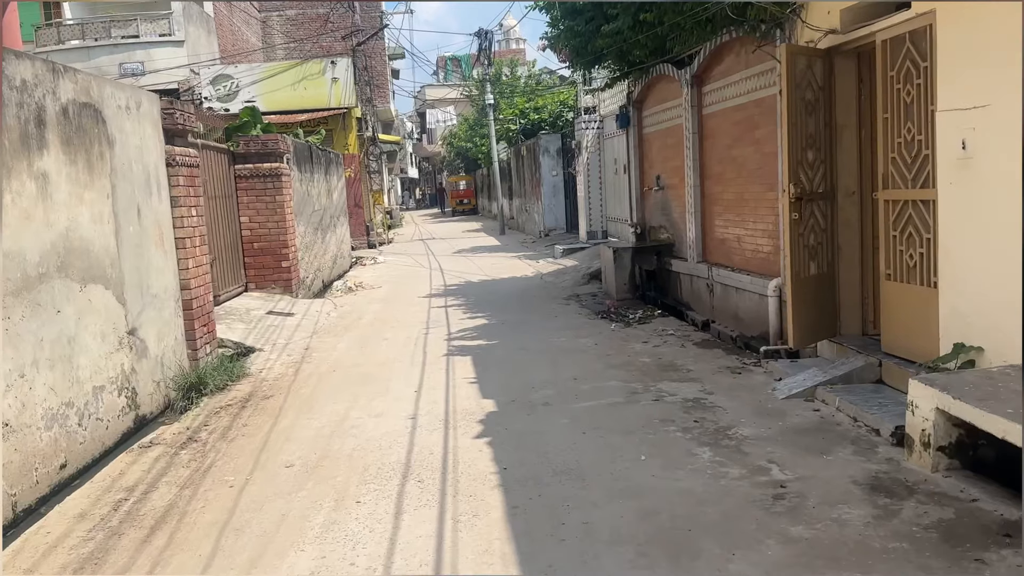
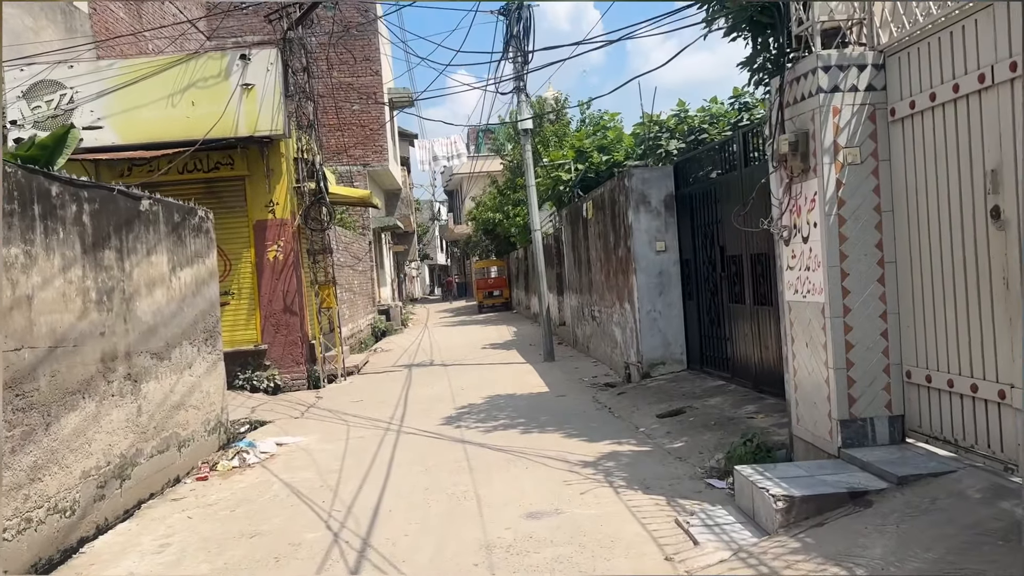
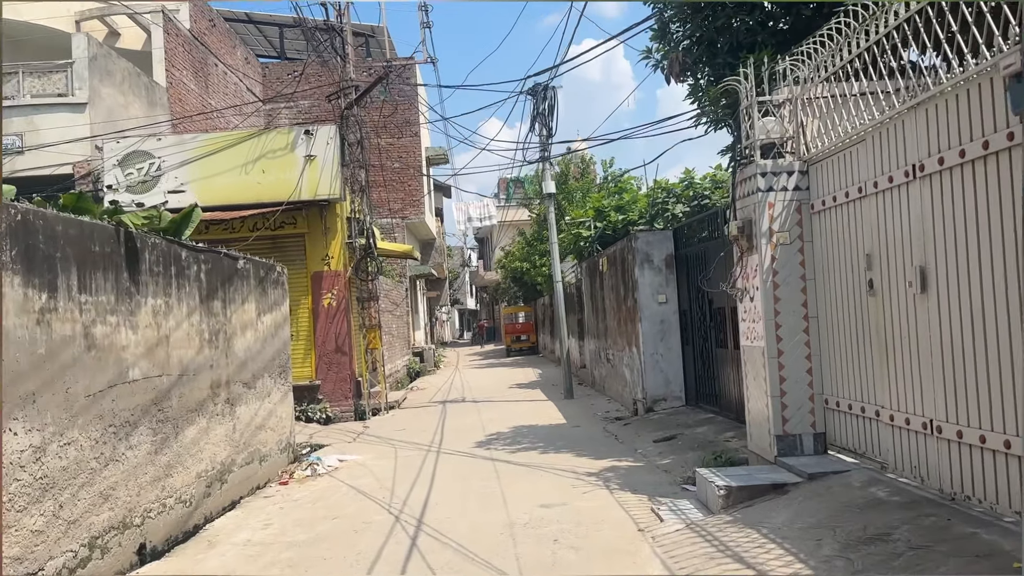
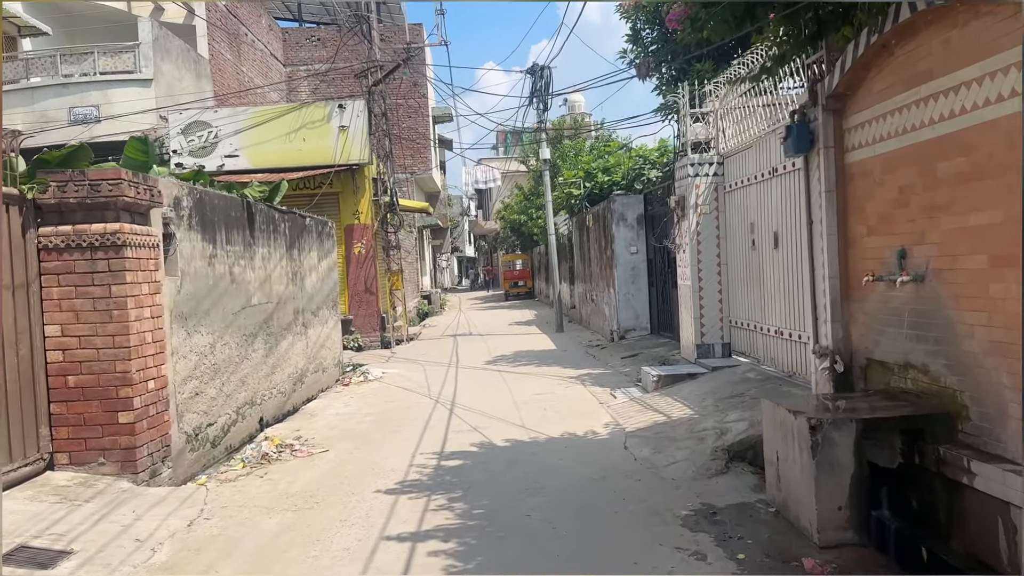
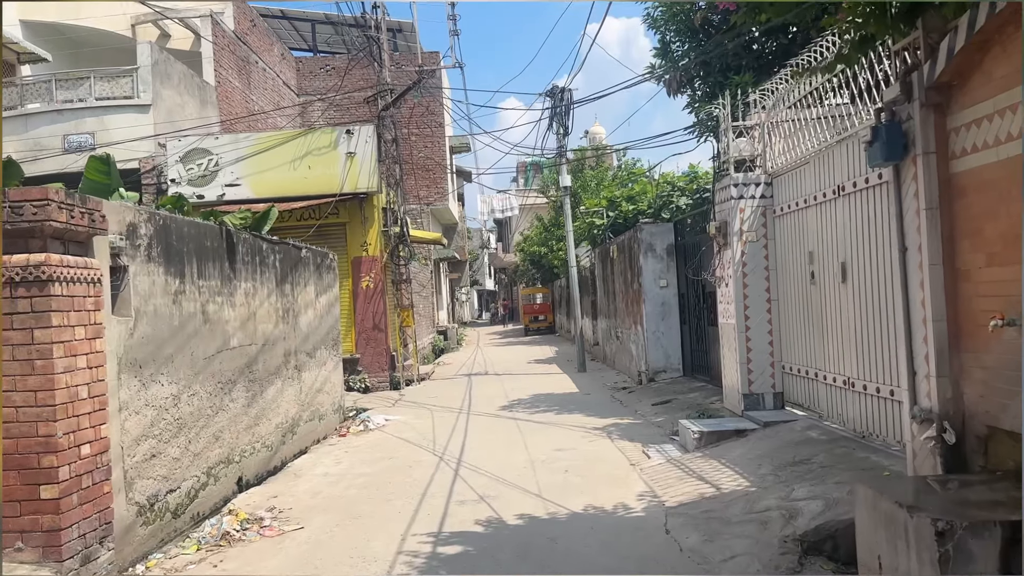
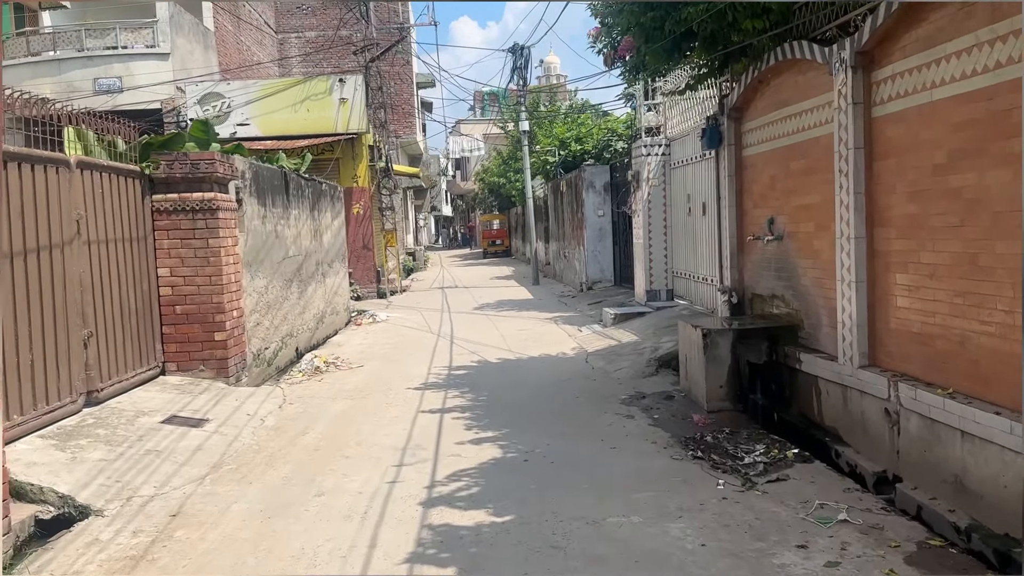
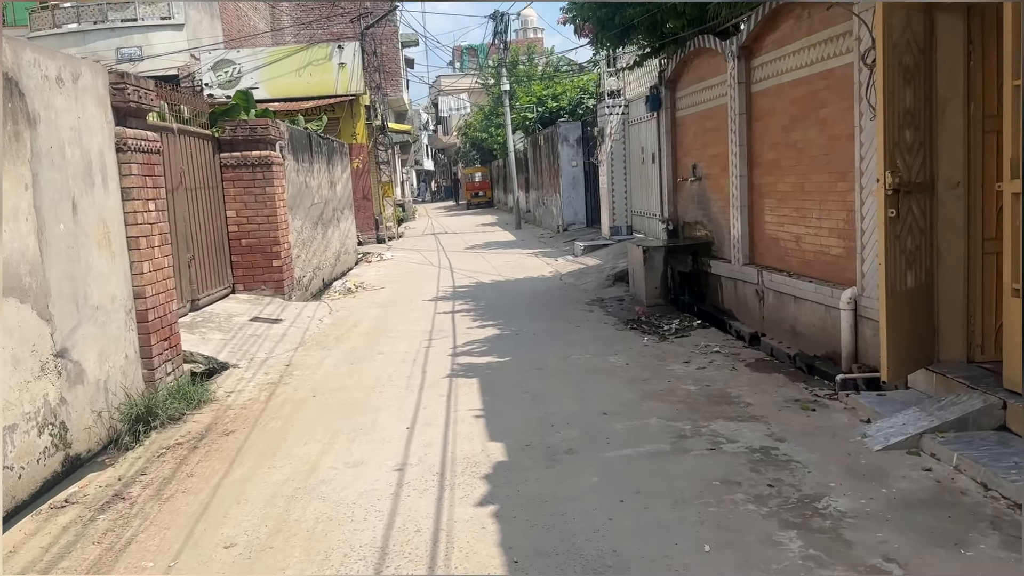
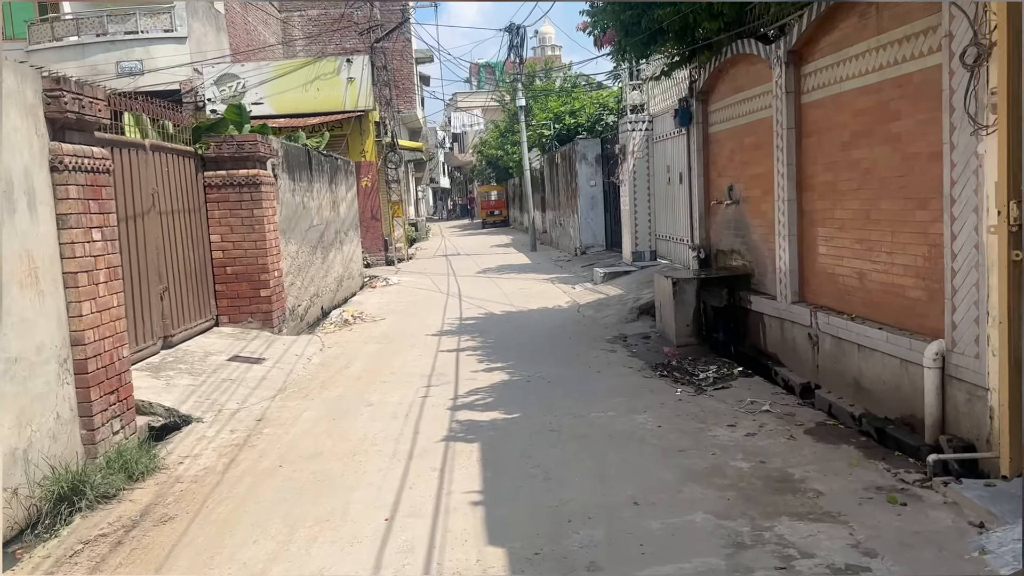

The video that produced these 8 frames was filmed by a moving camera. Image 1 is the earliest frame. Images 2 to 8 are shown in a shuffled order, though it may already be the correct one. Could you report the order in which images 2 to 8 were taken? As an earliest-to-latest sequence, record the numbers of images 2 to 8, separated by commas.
7, 8, 6, 4, 5, 3, 2
